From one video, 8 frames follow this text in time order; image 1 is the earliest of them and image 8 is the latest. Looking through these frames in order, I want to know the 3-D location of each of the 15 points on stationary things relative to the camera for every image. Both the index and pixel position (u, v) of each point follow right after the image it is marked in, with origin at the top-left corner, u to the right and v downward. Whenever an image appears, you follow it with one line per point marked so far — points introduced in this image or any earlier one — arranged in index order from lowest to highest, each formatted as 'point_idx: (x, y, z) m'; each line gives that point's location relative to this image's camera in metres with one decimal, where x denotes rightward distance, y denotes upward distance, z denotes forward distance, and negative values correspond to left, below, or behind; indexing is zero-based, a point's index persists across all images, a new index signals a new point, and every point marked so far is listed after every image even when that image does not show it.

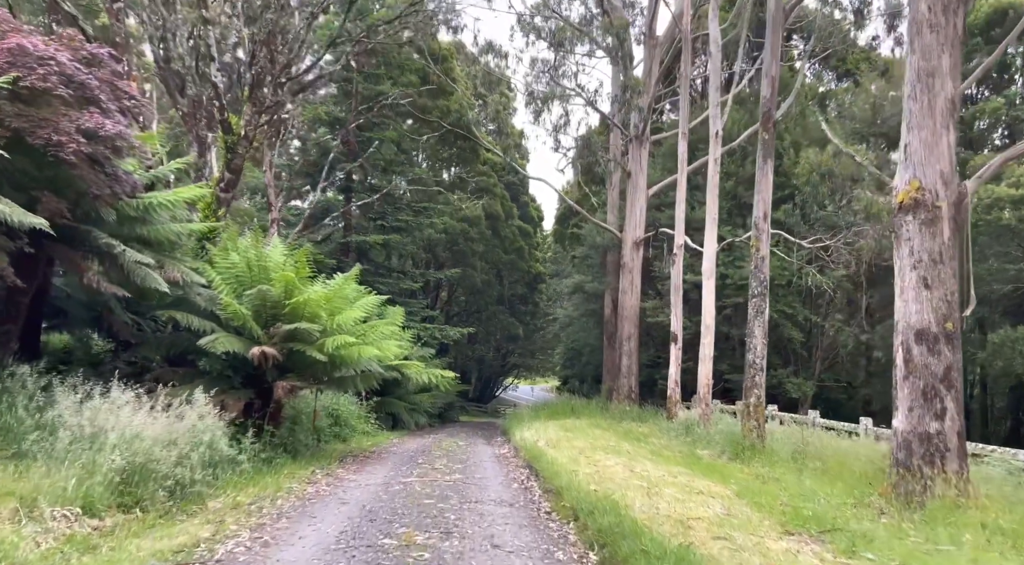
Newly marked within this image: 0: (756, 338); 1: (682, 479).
0: (+3.7, -0.8, +11.0) m
1: (+1.7, -2.0, +7.4) m
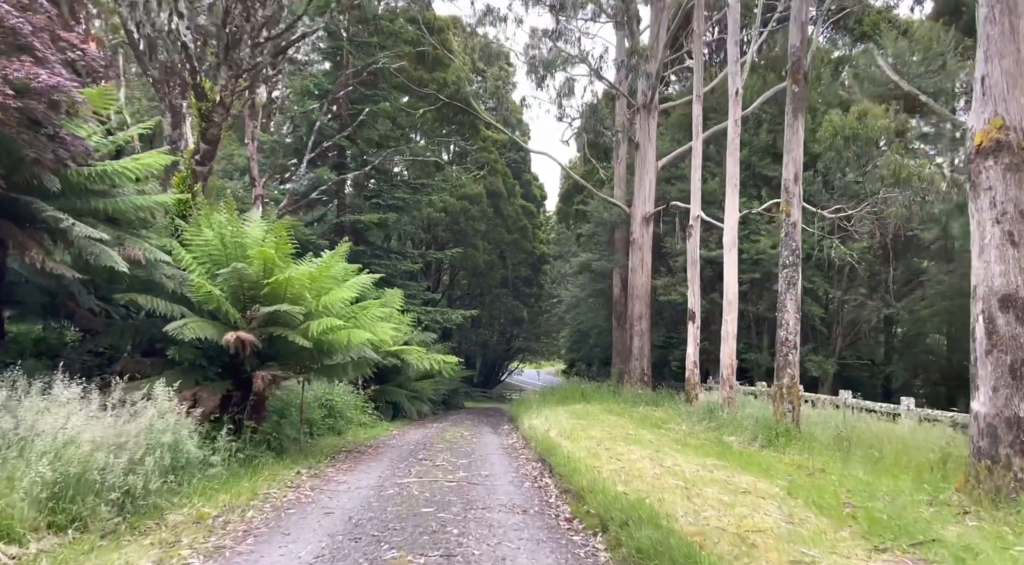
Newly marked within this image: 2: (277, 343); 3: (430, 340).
0: (+3.8, -0.4, +10.0) m
1: (+1.9, -1.7, +6.4) m
2: (-2.7, -0.7, +8.2) m
3: (-2.0, -1.4, +17.7) m
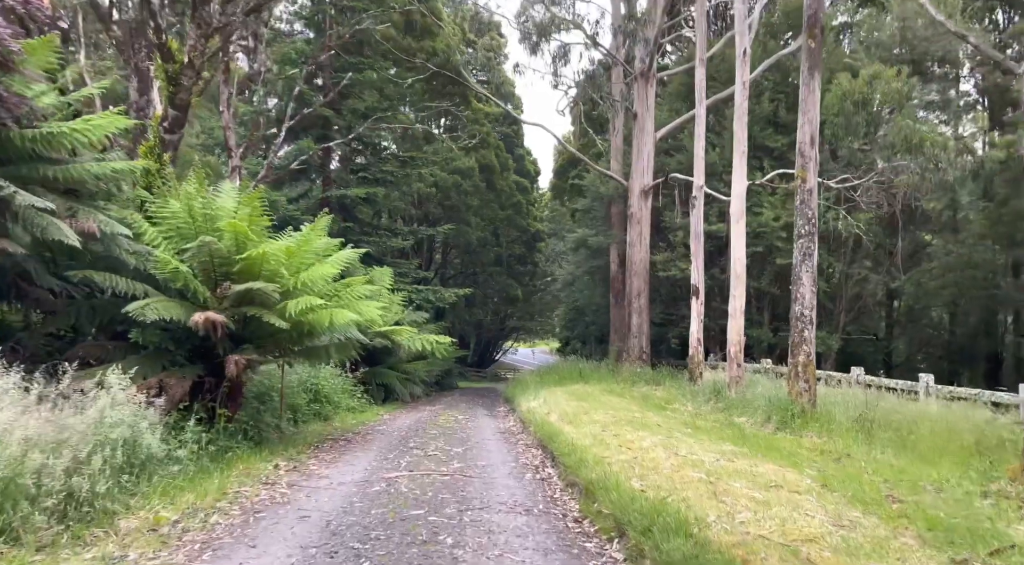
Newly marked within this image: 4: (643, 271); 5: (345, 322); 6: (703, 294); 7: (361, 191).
0: (+3.8, 0.0, +9.3) m
1: (+1.9, -1.5, +5.8) m
2: (-2.7, -0.4, +7.5) m
3: (-2.1, -0.9, +17.1) m
4: (+3.6, +0.3, +19.9) m
5: (-1.8, -0.4, +7.9) m
6: (+3.7, -0.3, +13.8) m
7: (-3.5, +2.1, +16.6) m
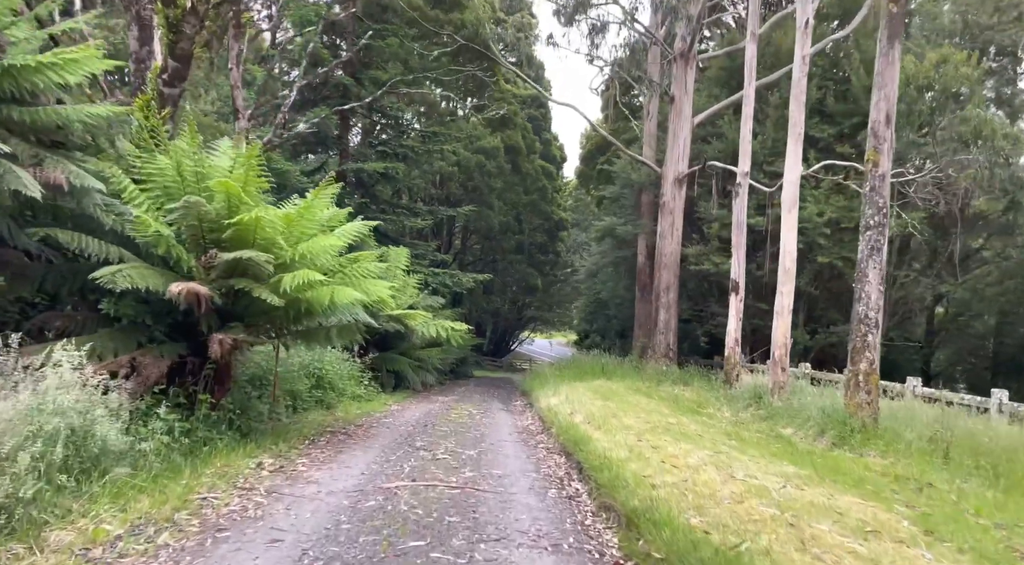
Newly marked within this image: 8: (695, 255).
0: (+4.1, 0.0, +8.2) m
1: (+2.0, -1.4, +4.7) m
2: (-2.4, -0.2, +6.6) m
3: (-1.7, -0.5, +16.1) m
4: (+4.2, +0.5, +18.8) m
5: (-1.5, -0.2, +6.9) m
6: (+4.1, -0.2, +12.7) m
7: (-2.9, +2.5, +15.6) m
8: (+4.8, +0.7, +18.9) m
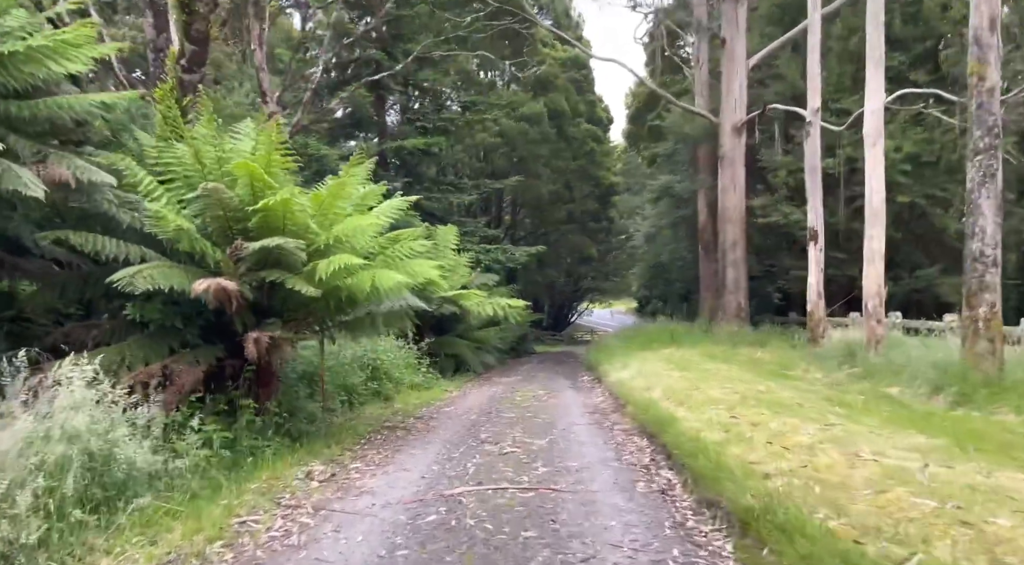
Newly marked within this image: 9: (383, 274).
0: (+4.7, +0.7, +7.1) m
1: (+2.5, -1.0, +3.9) m
2: (-1.9, -0.1, +6.0) m
3: (-0.4, 0.0, +15.4) m
4: (+5.5, +1.5, +17.6) m
5: (-1.0, 0.0, +6.2) m
6: (+5.0, +0.7, +11.6) m
7: (-1.9, +2.9, +15.0) m
8: (+6.1, +1.8, +17.6) m
9: (-1.0, +0.1, +5.8) m
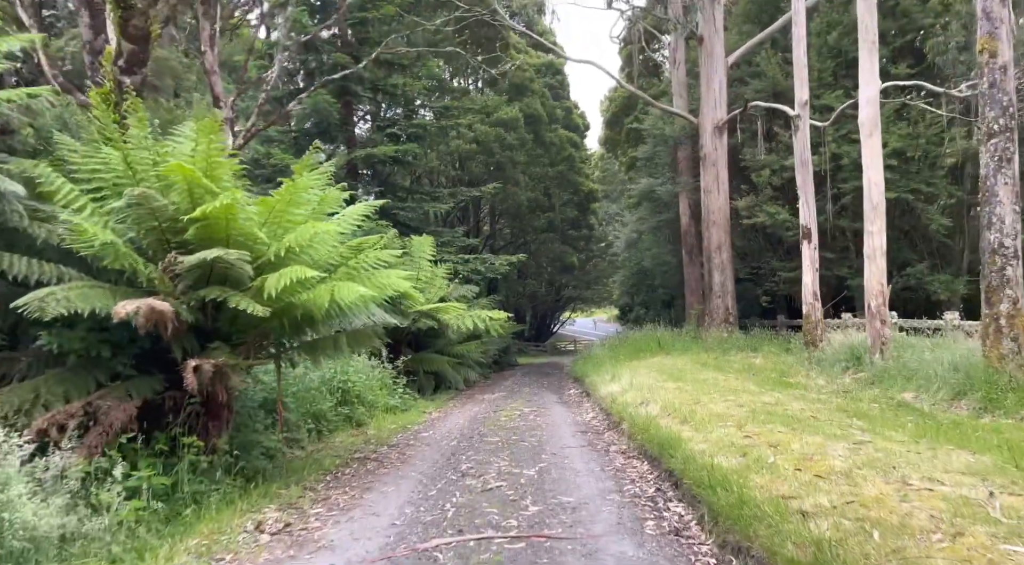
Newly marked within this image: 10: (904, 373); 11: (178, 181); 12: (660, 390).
0: (+4.5, +0.7, +6.5) m
1: (+2.4, -1.0, +3.2) m
2: (-2.1, -0.2, +5.2) m
3: (-0.8, -0.2, +14.7) m
4: (+5.0, +1.5, +17.1) m
5: (-1.2, -0.1, +5.5) m
6: (+4.7, +0.7, +11.0) m
7: (-2.4, +2.6, +14.2) m
8: (+5.6, +1.8, +17.1) m
9: (-1.2, 0.0, +5.1) m
10: (+4.3, -1.0, +7.8) m
11: (-2.3, +0.7, +5.0) m
12: (+1.7, -1.2, +8.4) m
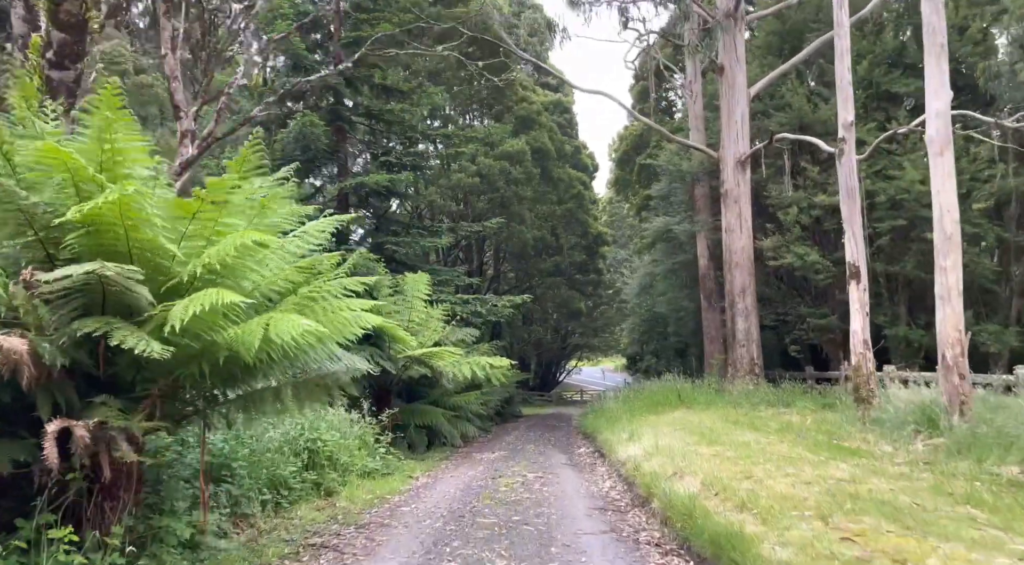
0: (+4.5, +0.4, +5.1) m
1: (+2.4, -1.1, +1.7) m
2: (-2.1, -0.4, +3.8) m
3: (-0.8, -1.0, +13.3) m
4: (+5.1, +0.4, +15.7) m
5: (-1.2, -0.3, +4.1) m
6: (+4.7, 0.0, +9.6) m
7: (-2.3, +1.8, +13.0) m
8: (+5.7, +0.7, +15.8) m
9: (-1.2, -0.2, +3.7) m
10: (+4.3, -1.4, +6.3) m
11: (-2.3, +0.6, +3.7) m
12: (+1.7, -1.7, +6.9) m
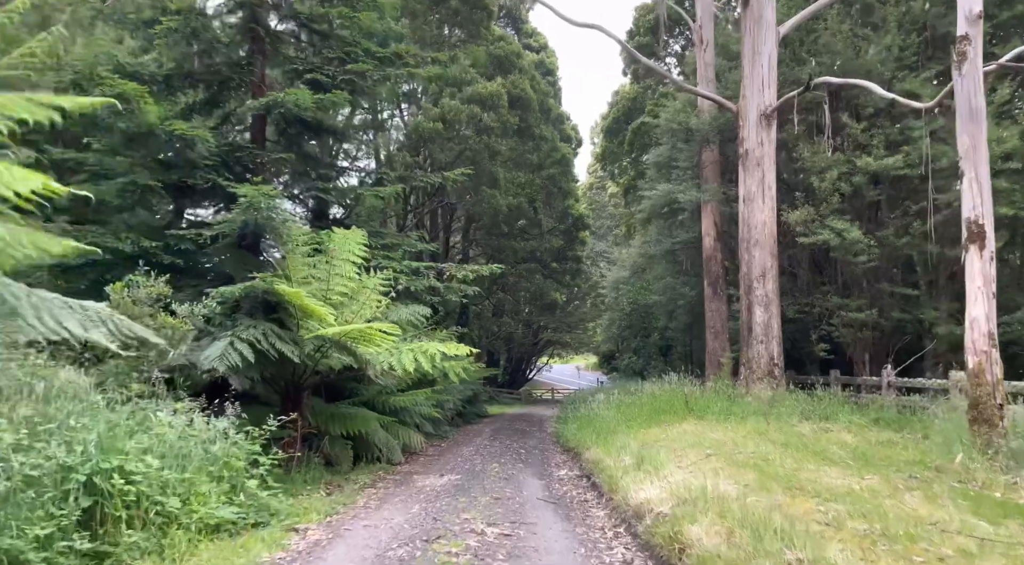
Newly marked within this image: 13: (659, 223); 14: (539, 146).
0: (+4.3, +0.7, +2.1) m
1: (+2.3, -0.7, -1.4) m
2: (-2.2, +0.1, +0.5) m
3: (-1.3, -0.5, +10.0) m
4: (+4.6, +0.8, +12.7) m
5: (-1.3, +0.2, +0.8) m
6: (+4.4, +0.4, +6.6) m
7: (-2.7, +2.4, +9.7) m
8: (+5.1, +1.0, +12.8) m
9: (-1.3, +0.3, +0.4) m
10: (+4.0, -1.1, +3.3) m
11: (-2.4, +1.1, +0.4) m
12: (+1.4, -1.3, +3.7) m
13: (+3.5, +1.4, +17.0) m
14: (+0.6, +3.3, +17.2) m
